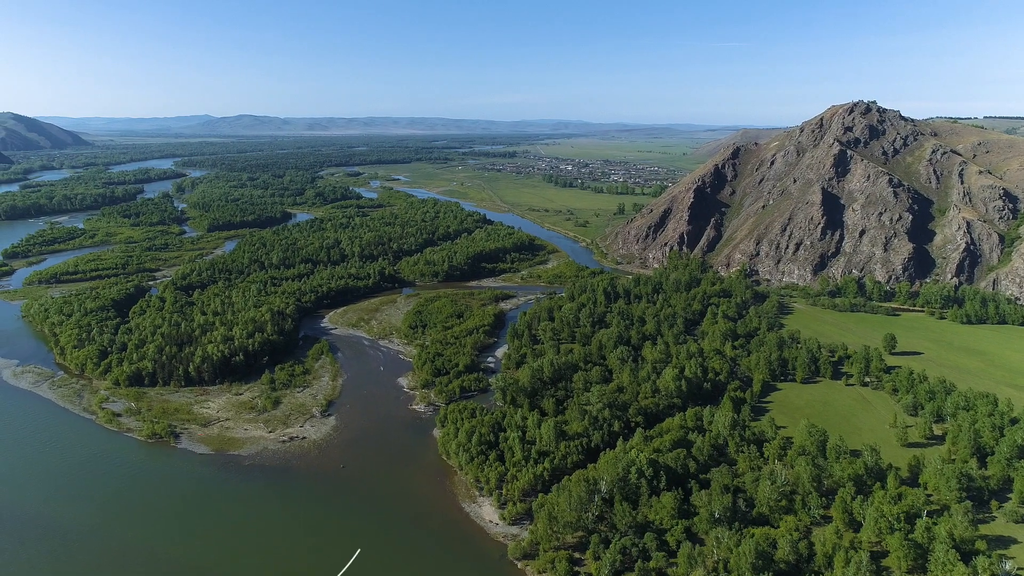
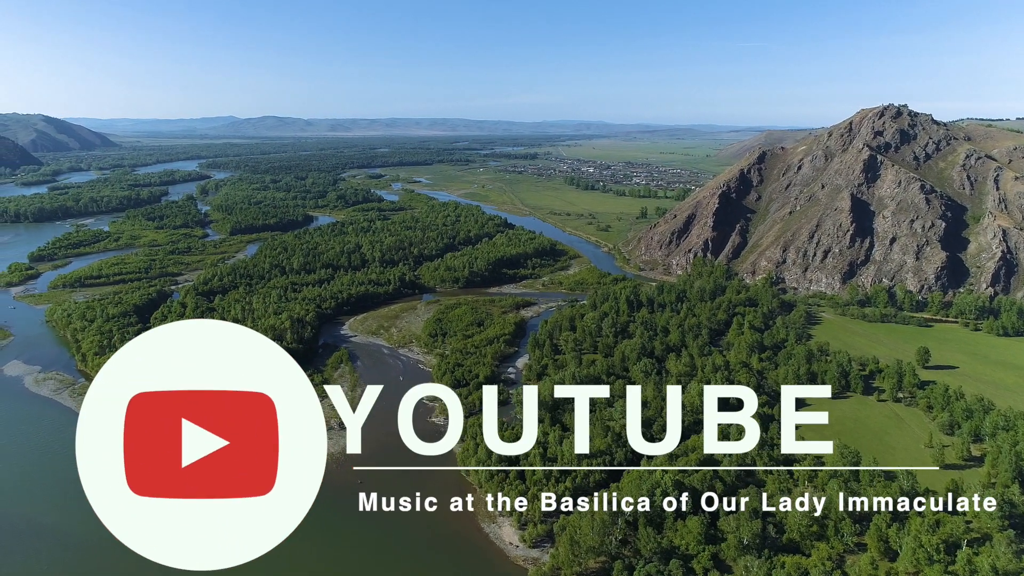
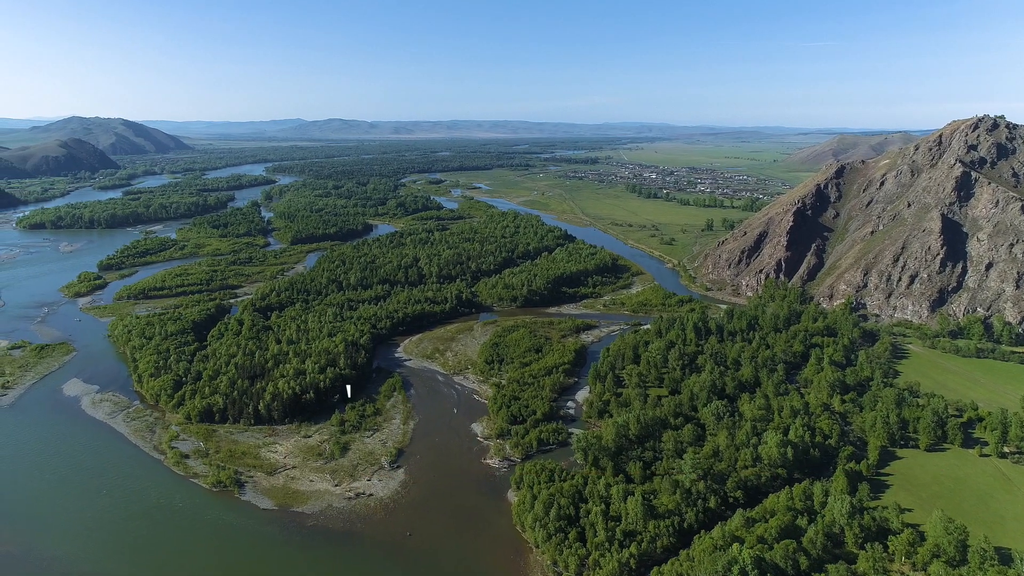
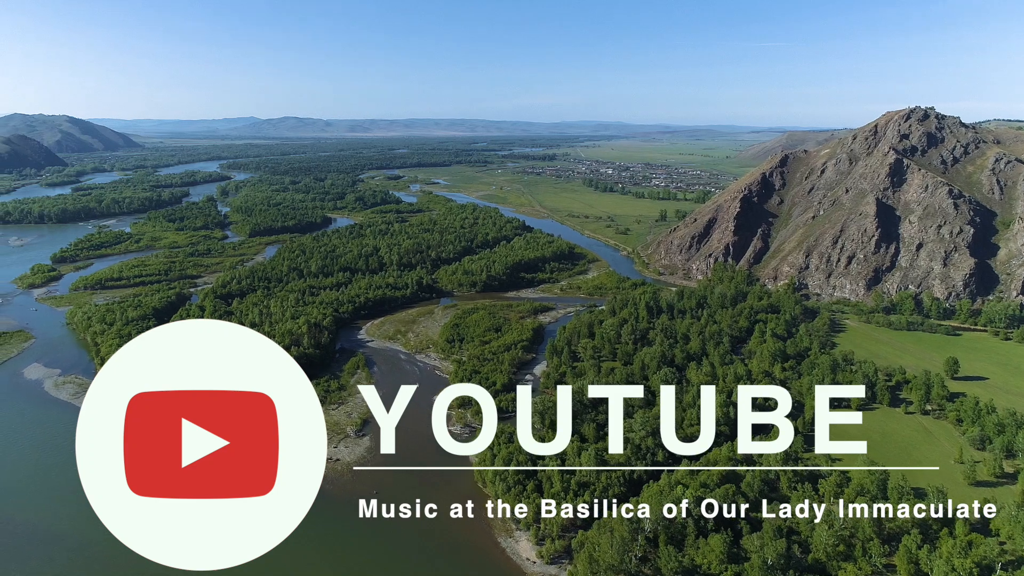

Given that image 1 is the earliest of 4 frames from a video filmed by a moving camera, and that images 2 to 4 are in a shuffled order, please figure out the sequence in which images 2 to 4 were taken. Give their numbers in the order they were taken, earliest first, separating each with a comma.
2, 4, 3
